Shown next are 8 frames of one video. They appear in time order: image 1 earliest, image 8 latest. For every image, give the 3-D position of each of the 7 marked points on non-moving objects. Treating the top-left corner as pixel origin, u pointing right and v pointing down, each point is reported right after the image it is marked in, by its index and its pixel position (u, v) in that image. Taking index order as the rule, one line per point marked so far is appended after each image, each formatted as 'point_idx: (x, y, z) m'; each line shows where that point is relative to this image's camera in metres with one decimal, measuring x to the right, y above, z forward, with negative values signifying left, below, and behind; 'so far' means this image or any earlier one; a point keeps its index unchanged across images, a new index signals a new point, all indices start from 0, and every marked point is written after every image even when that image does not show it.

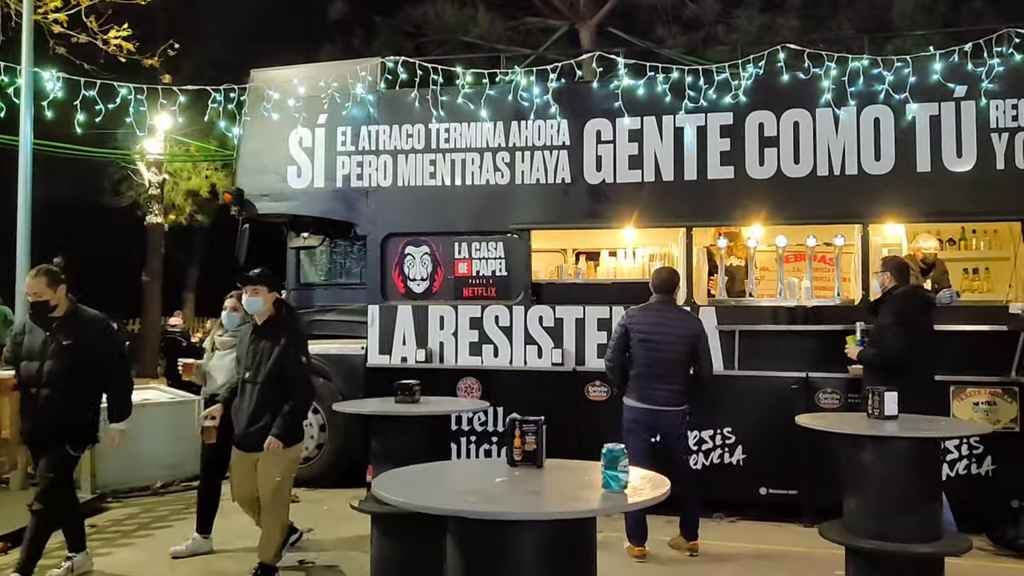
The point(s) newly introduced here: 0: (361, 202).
0: (-1.3, +0.7, +7.6) m
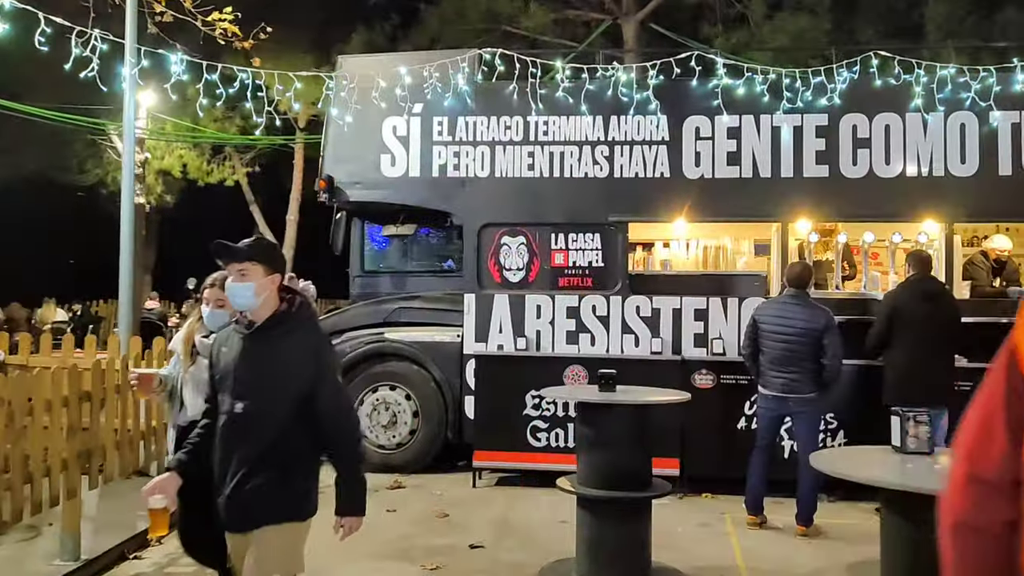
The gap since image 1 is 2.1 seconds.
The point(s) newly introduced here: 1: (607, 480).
0: (-0.5, +0.8, +7.6) m
1: (+0.5, -1.1, +4.8) m
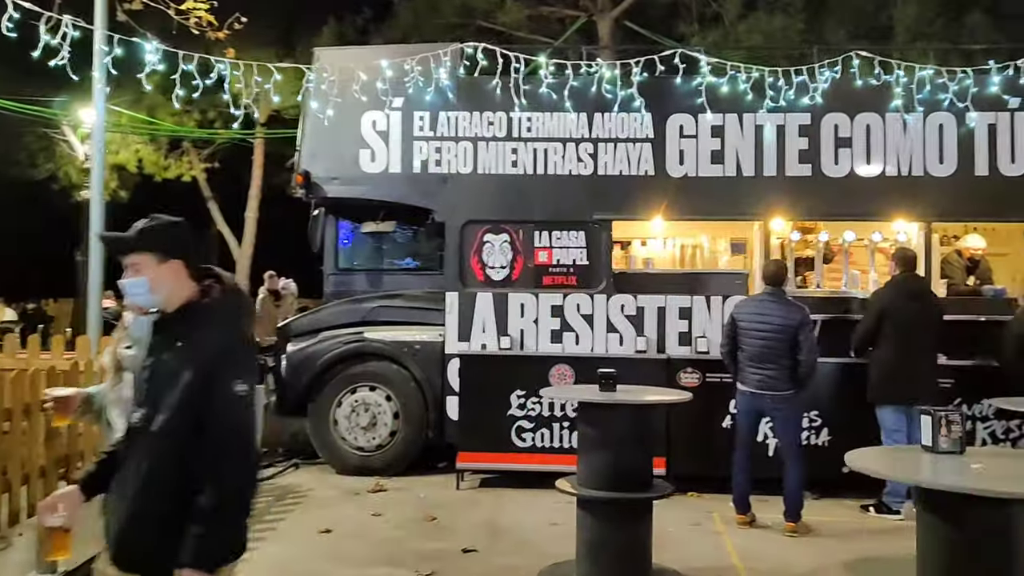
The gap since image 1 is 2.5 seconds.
0: (-0.6, +0.9, +7.5) m
1: (+0.5, -1.0, +4.7) m
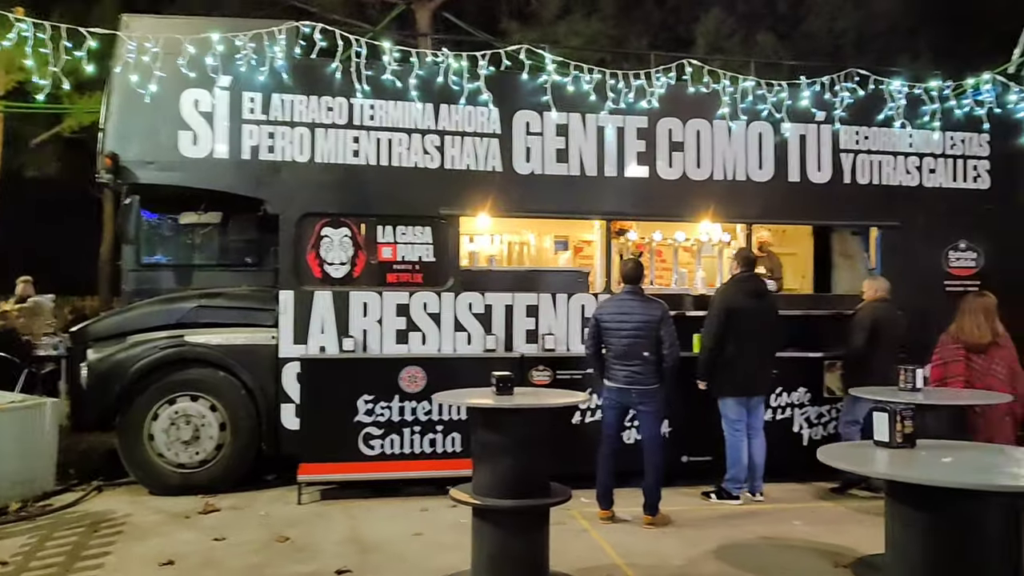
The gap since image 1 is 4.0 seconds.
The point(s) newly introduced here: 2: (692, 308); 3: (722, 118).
0: (-1.9, +0.9, +6.9) m
1: (0.0, -1.0, +4.5) m
2: (+1.5, -0.2, +7.2) m
3: (+1.8, +1.5, +7.6) m
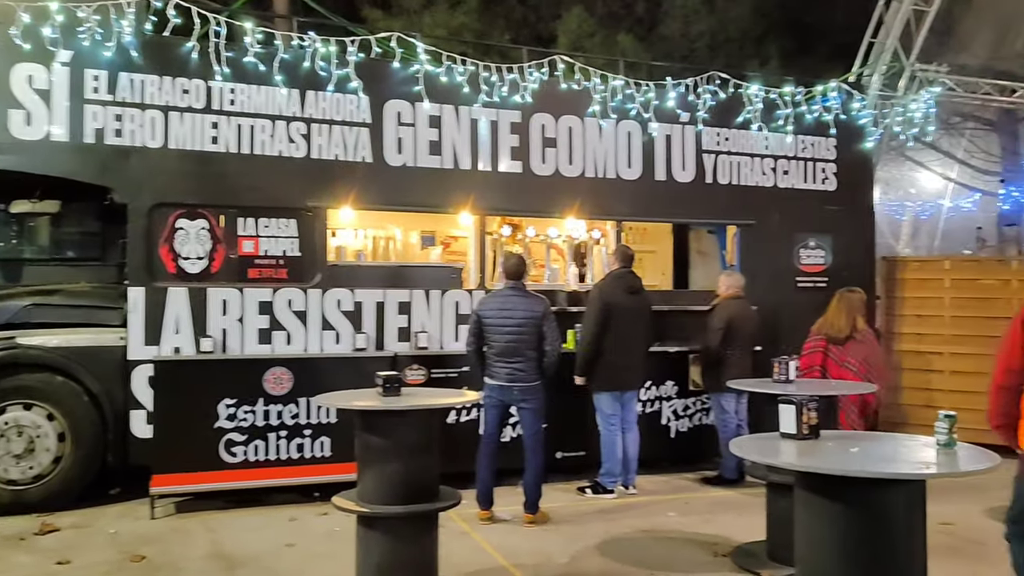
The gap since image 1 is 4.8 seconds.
0: (-2.8, +0.9, +6.3) m
1: (-0.6, -1.0, +4.3) m
2: (+0.4, -0.1, +7.2) m
3: (+0.7, +1.5, +7.6) m
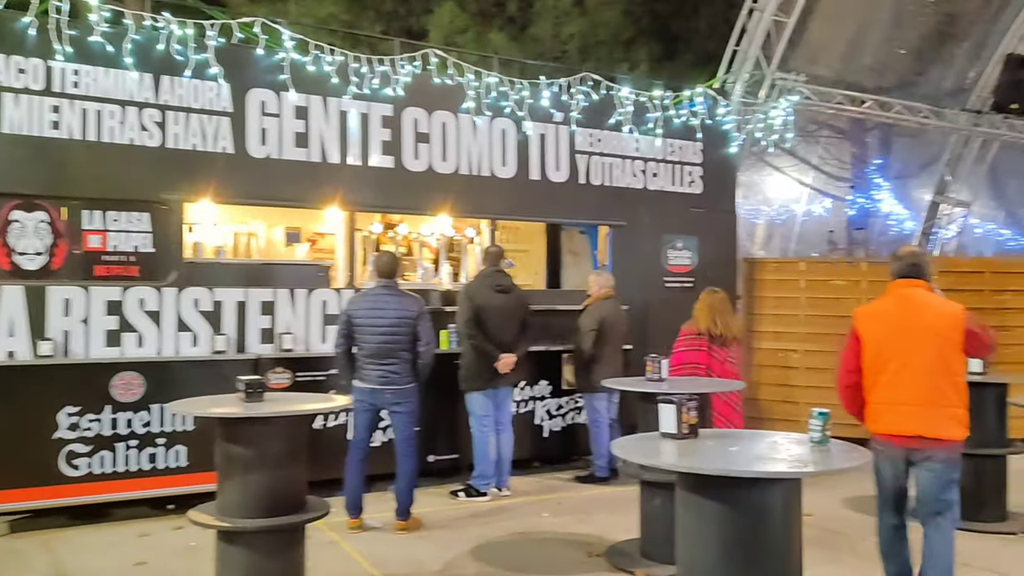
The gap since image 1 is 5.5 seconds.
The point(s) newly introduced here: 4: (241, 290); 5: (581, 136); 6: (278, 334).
0: (-3.7, +0.9, +5.6) m
1: (-1.2, -1.0, +4.0) m
2: (-0.6, -0.1, +7.1) m
3: (-0.4, +1.5, +7.5) m
4: (-2.0, 0.0, +6.5) m
5: (+0.6, +1.4, +8.1) m
6: (-1.8, -0.3, +6.6) m
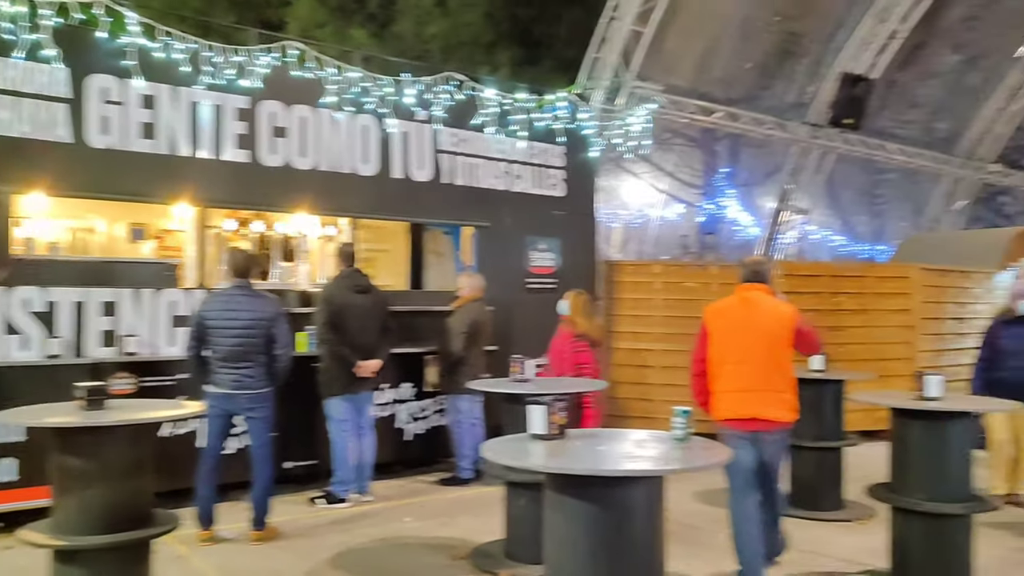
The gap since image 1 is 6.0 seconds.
0: (-4.5, +0.9, +4.9) m
1: (-1.8, -1.0, +3.7) m
2: (-1.7, -0.1, +6.8) m
3: (-1.6, +1.5, +7.3) m
4: (-3.0, 0.0, +6.1) m
5: (-0.6, +1.4, +8.0) m
6: (-2.8, -0.3, +6.2) m
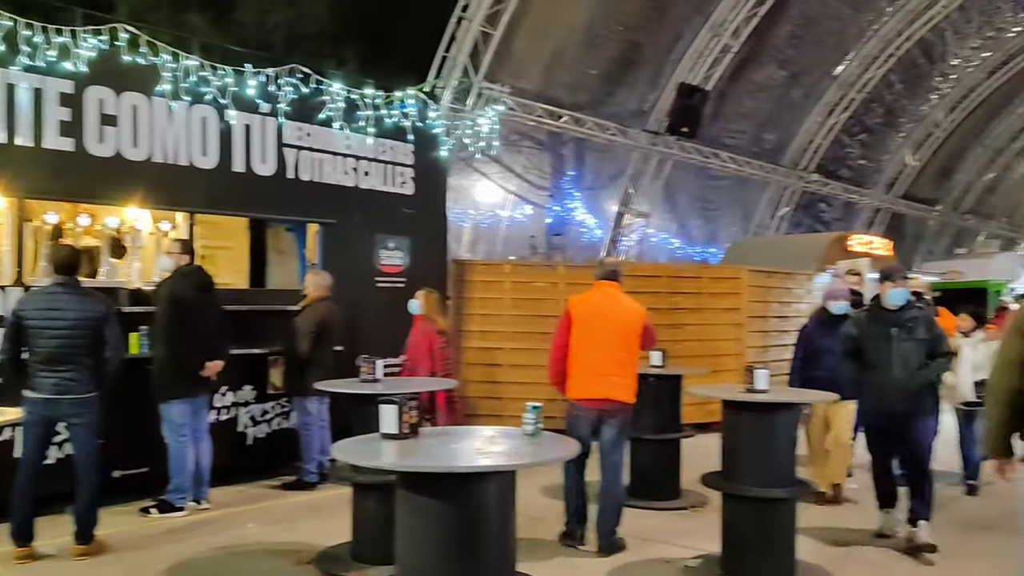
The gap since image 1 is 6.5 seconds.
0: (-5.3, +1.0, +4.1) m
1: (-2.4, -1.0, +3.4) m
2: (-2.8, -0.1, +6.5) m
3: (-2.8, +1.5, +6.9) m
4: (-4.0, 0.0, +5.5) m
5: (-2.0, +1.4, +7.8) m
6: (-3.8, -0.3, +5.6) m
